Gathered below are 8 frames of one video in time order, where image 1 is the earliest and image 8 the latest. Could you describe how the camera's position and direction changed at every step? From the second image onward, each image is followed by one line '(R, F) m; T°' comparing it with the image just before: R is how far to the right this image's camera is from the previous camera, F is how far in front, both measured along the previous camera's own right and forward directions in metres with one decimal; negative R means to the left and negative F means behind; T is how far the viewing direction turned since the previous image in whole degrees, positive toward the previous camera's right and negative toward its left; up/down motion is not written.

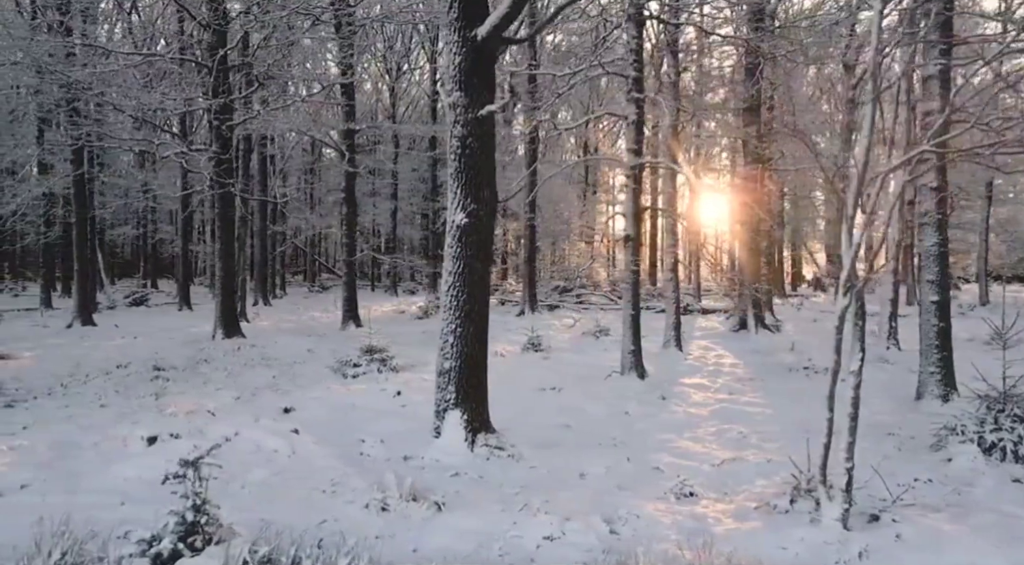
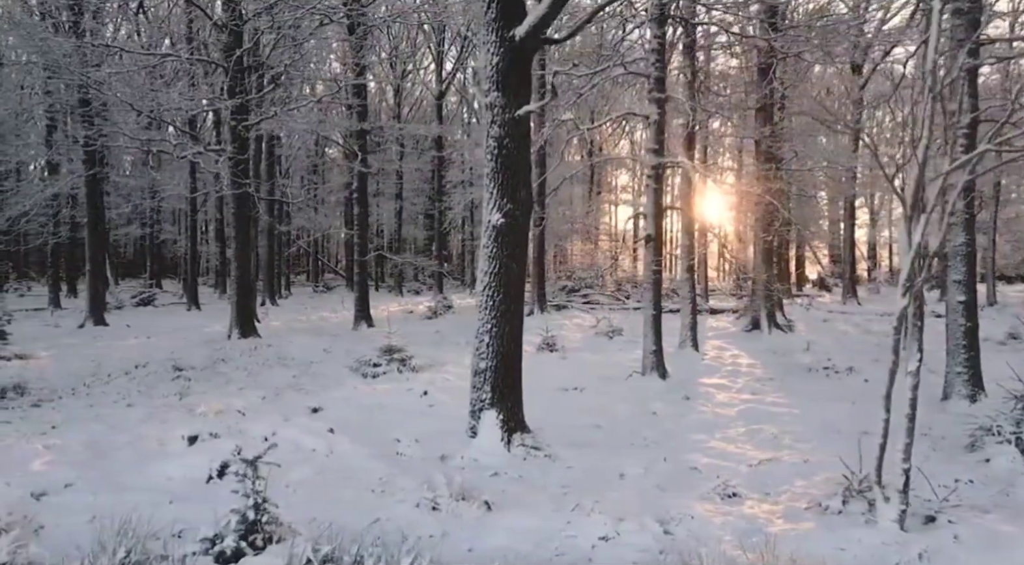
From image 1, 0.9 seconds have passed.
(-0.3, 0.0) m; 0°
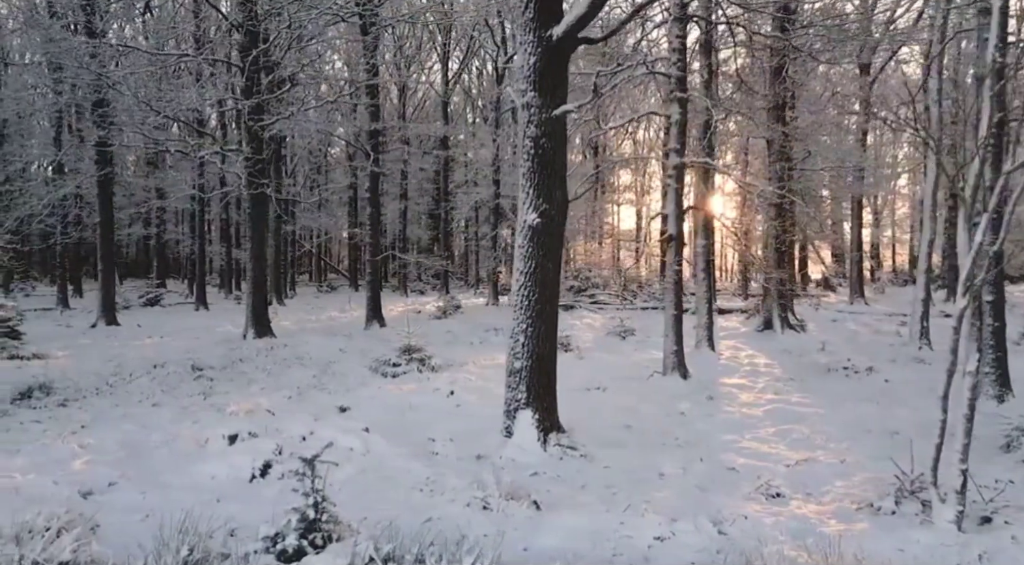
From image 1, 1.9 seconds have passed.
(-0.3, 0.0) m; 0°
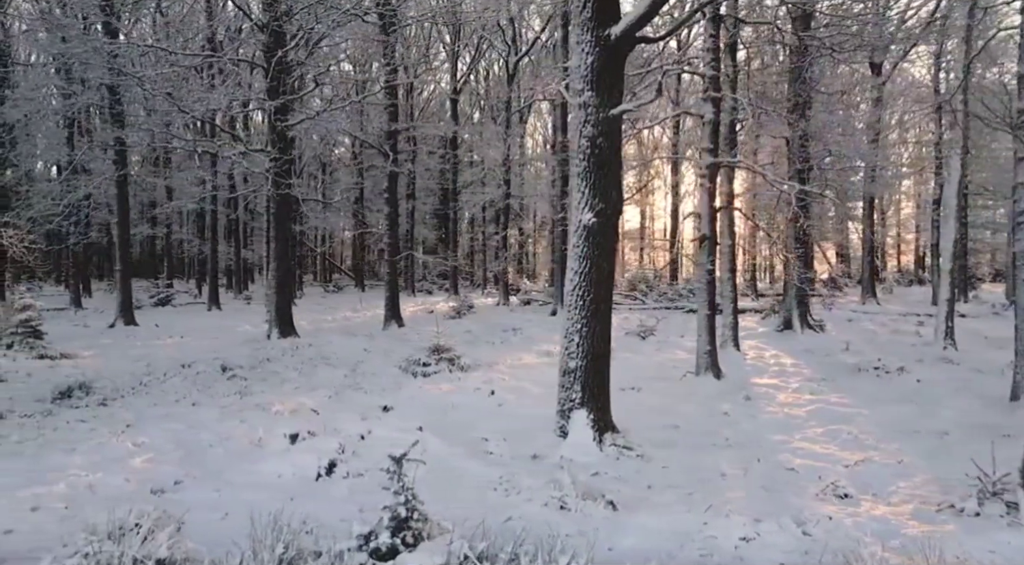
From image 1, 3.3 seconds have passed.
(-0.4, 0.0) m; -1°
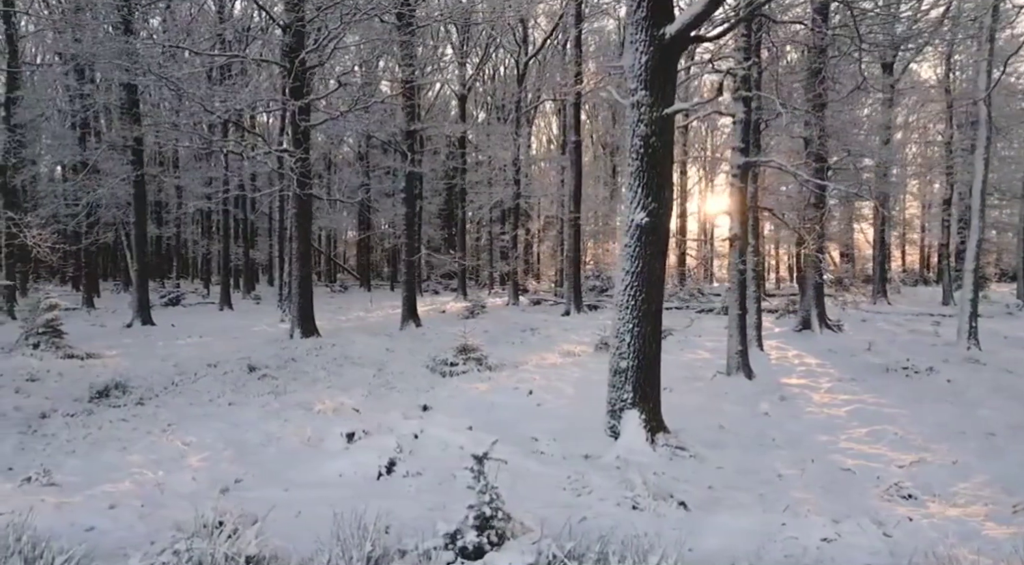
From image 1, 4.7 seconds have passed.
(-0.4, 0.0) m; -1°
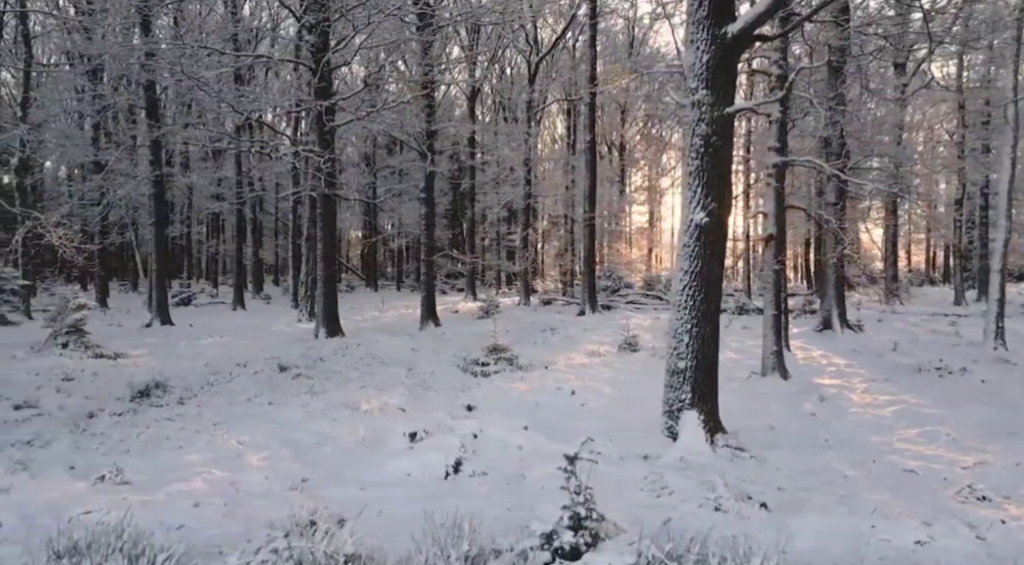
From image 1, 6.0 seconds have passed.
(-0.4, 0.0) m; -1°
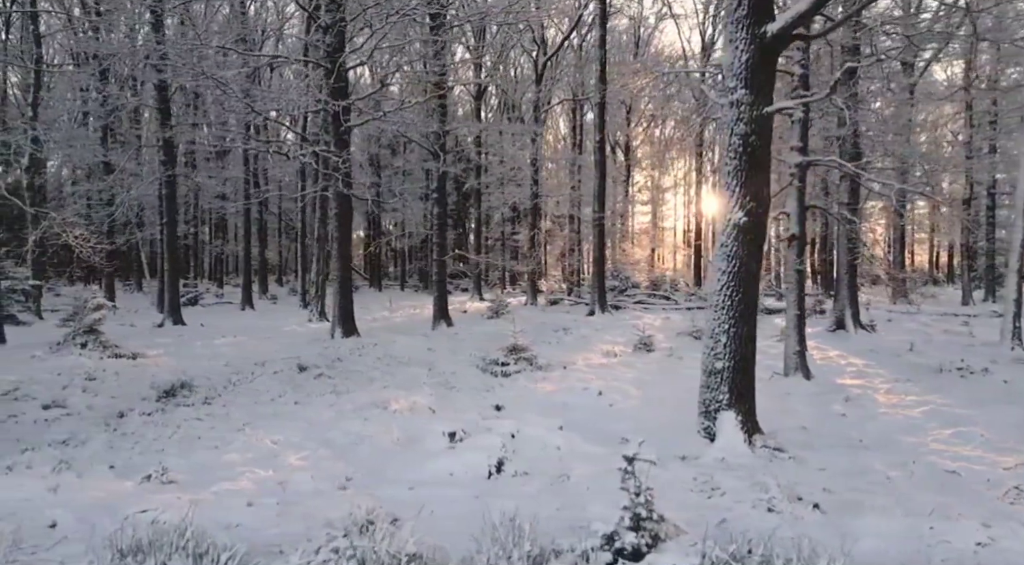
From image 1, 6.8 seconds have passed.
(-0.3, 0.0) m; 0°
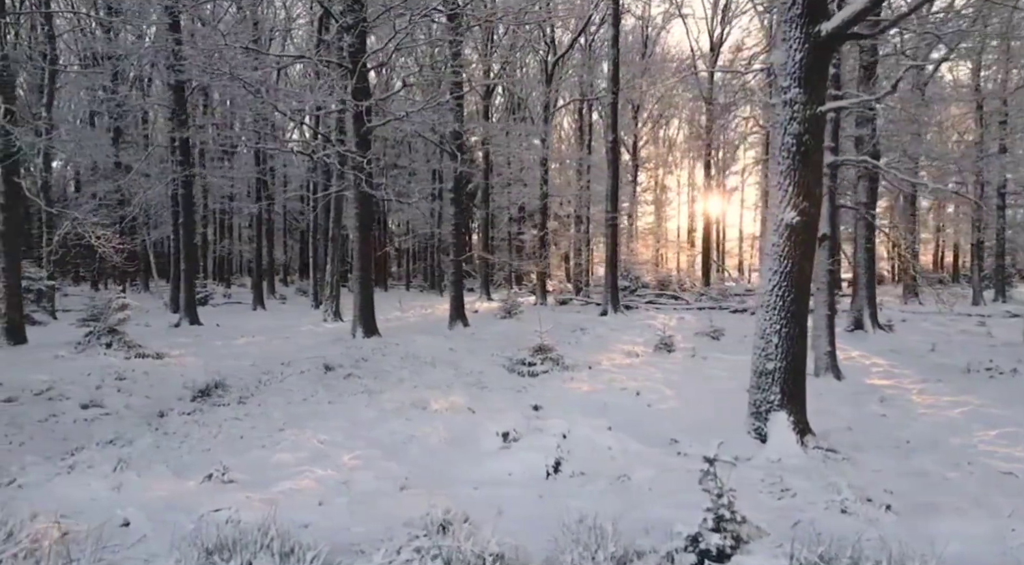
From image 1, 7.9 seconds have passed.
(-0.4, 0.0) m; -1°
